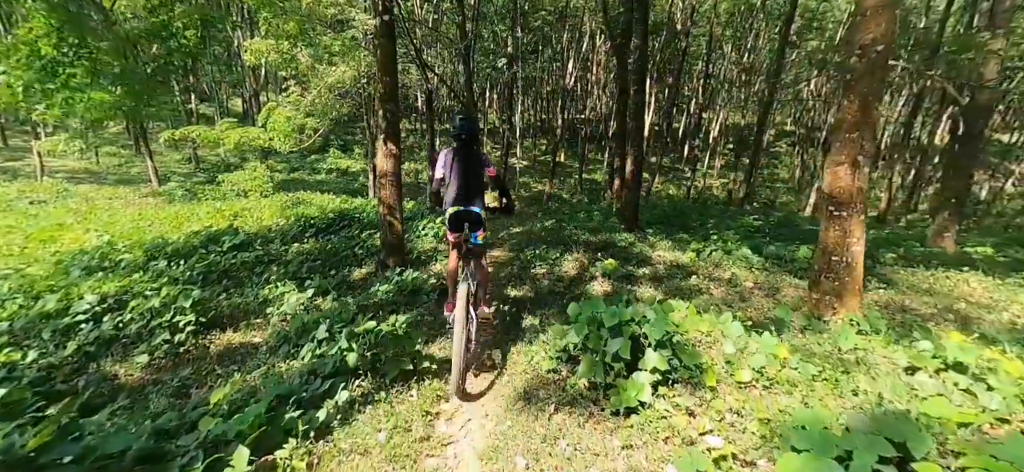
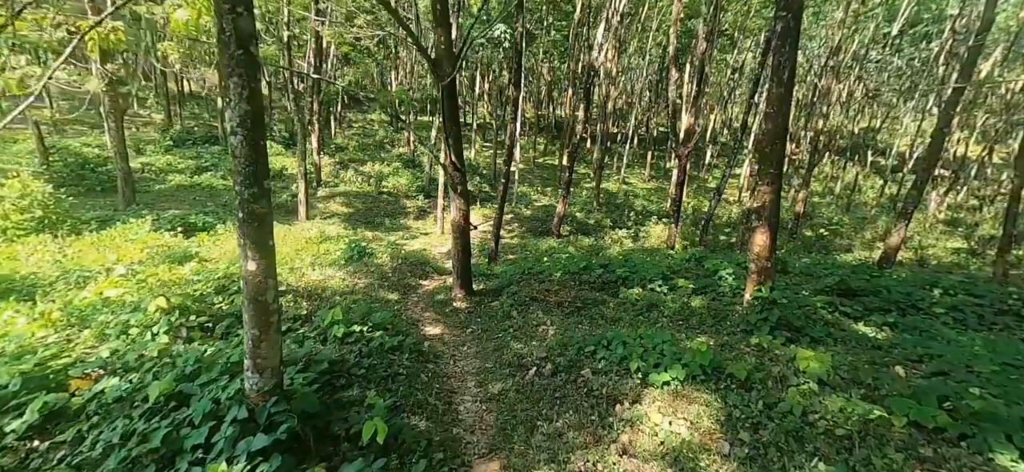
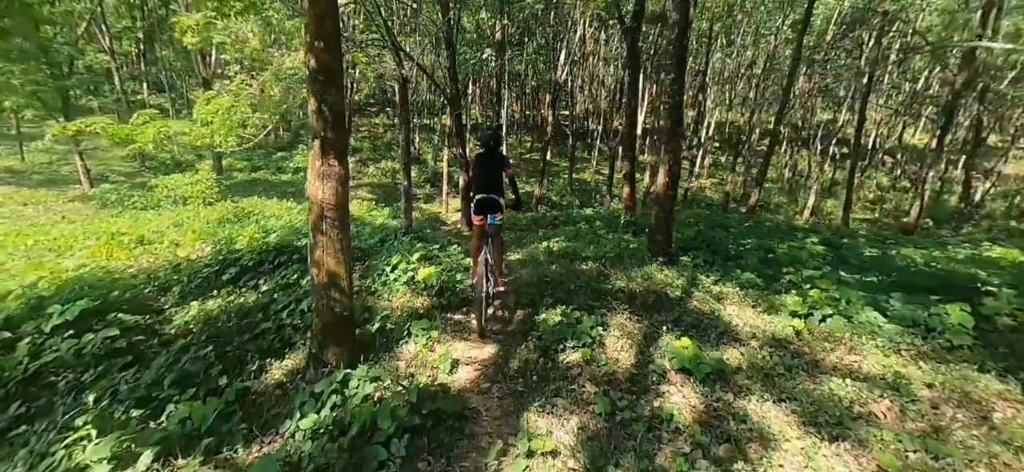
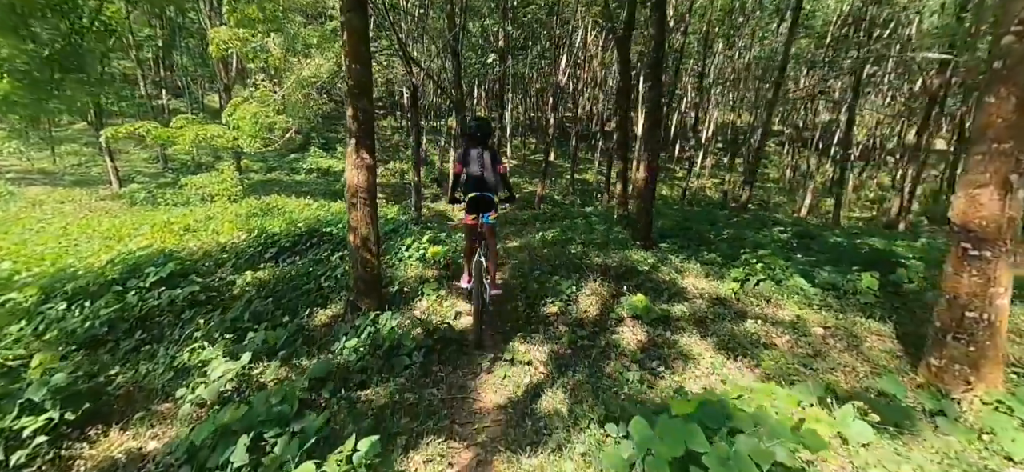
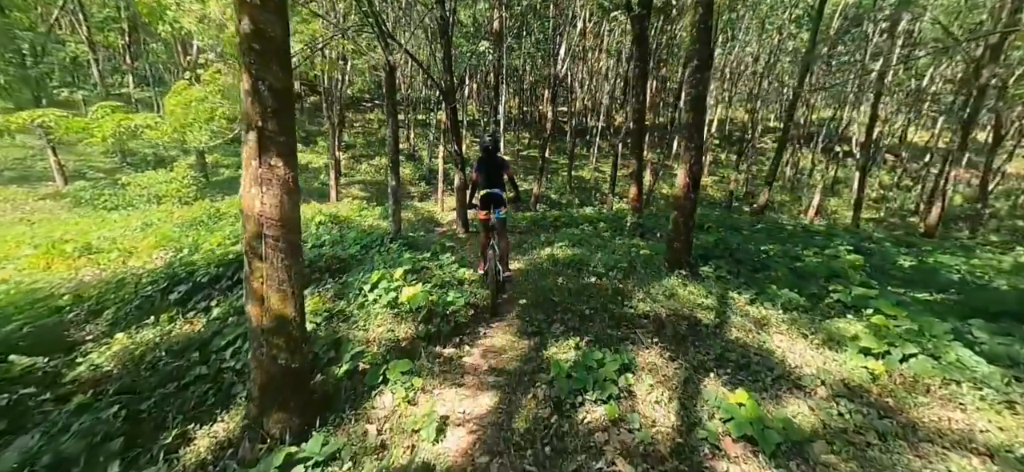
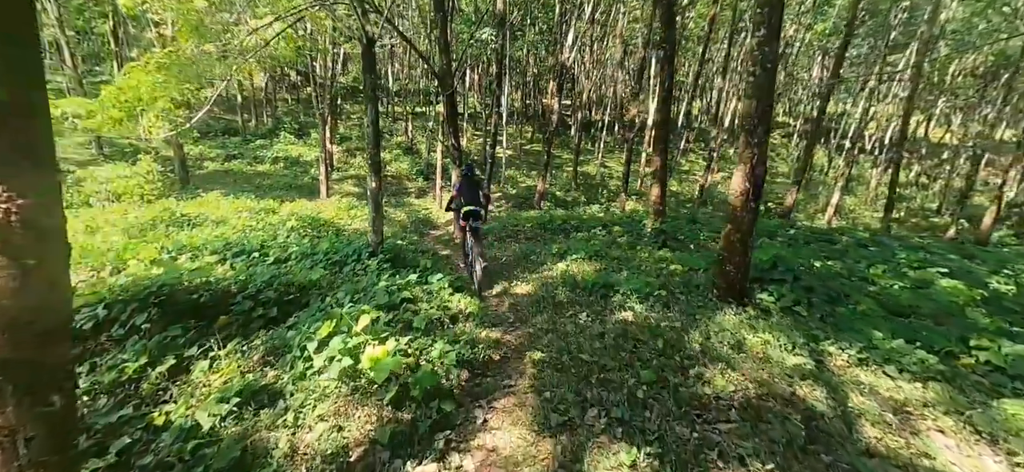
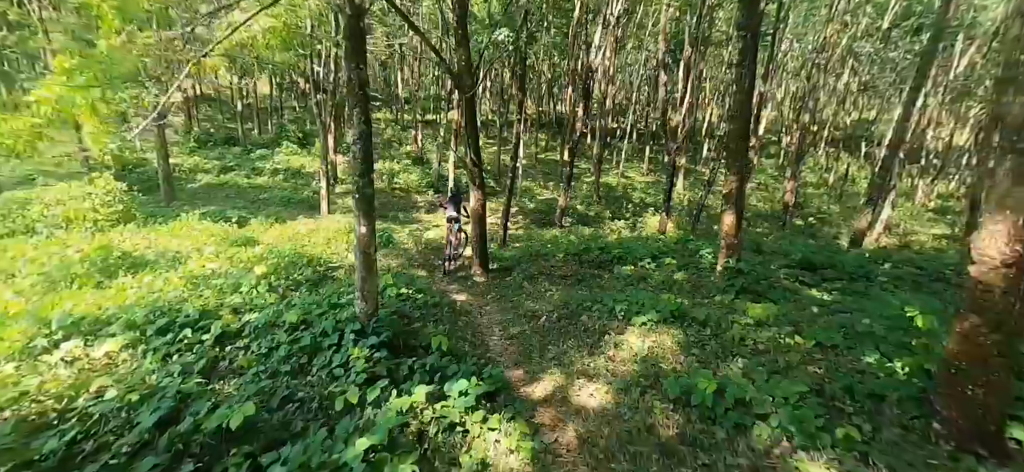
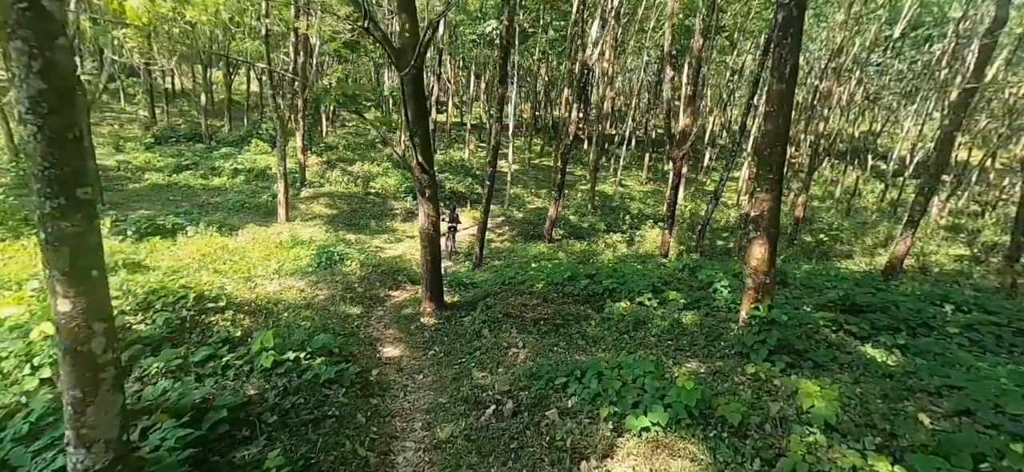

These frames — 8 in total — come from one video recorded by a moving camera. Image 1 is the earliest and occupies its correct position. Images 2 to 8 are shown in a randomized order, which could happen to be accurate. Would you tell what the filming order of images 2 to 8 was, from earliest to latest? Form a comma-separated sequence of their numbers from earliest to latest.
4, 3, 5, 6, 7, 2, 8
